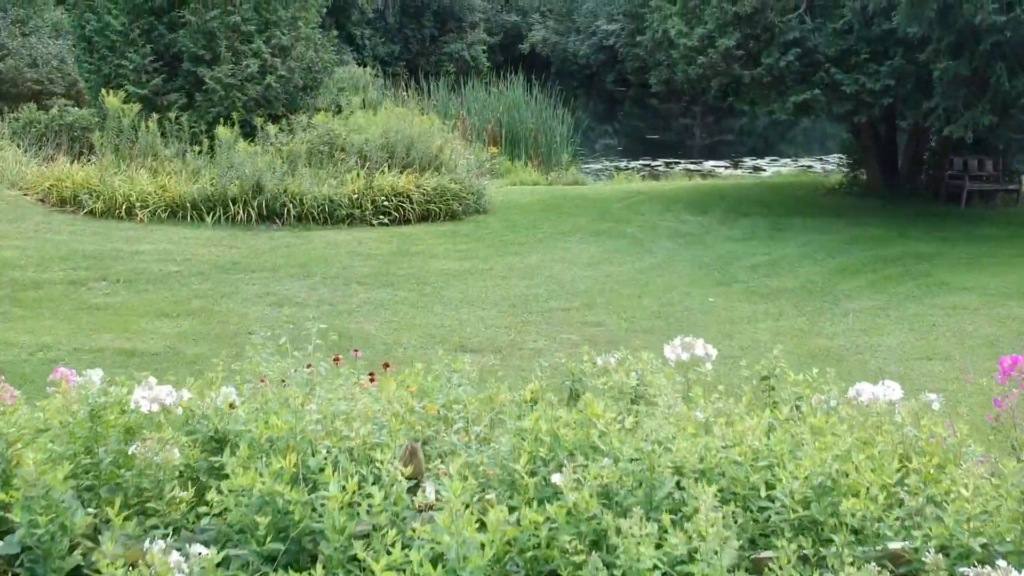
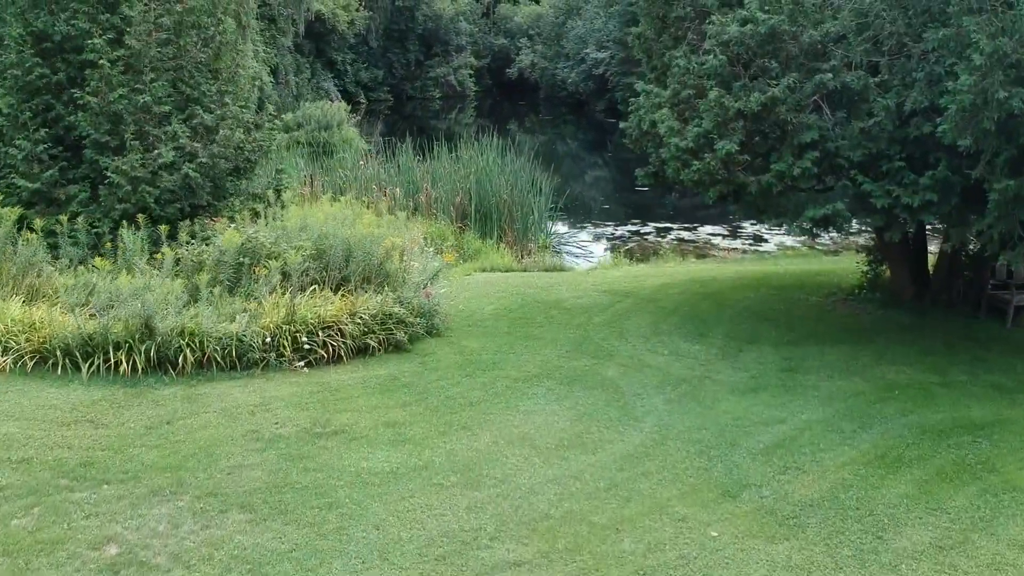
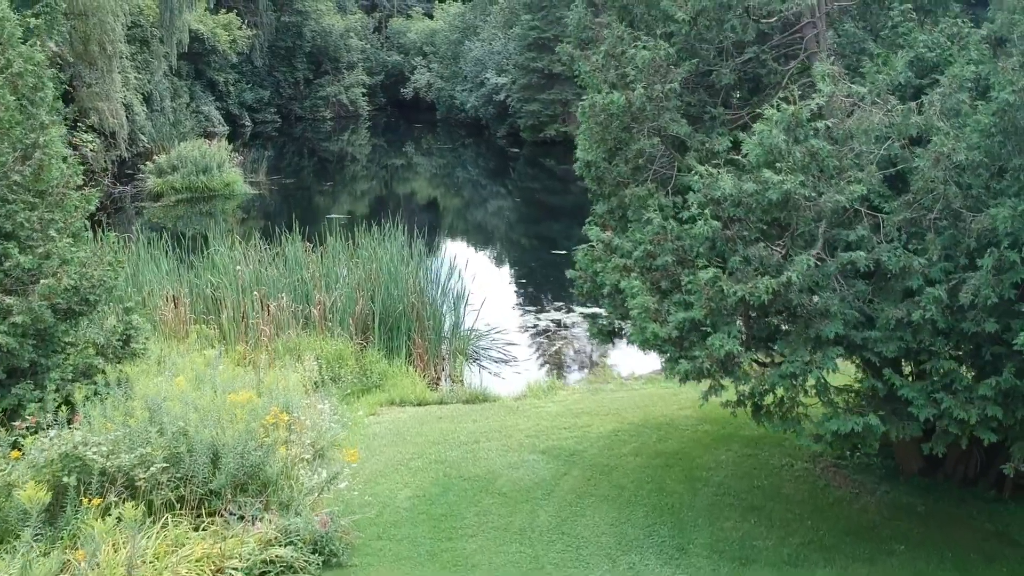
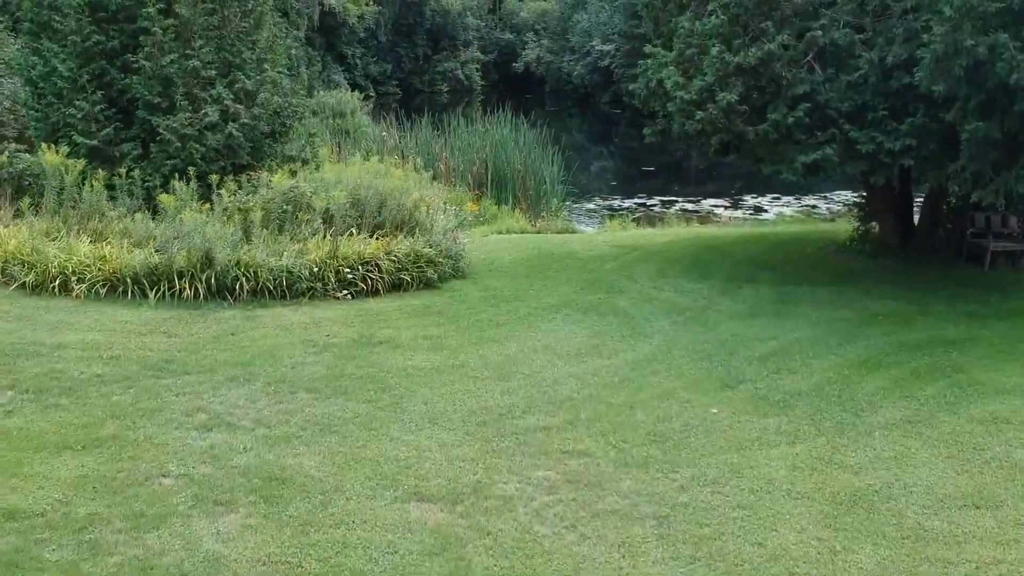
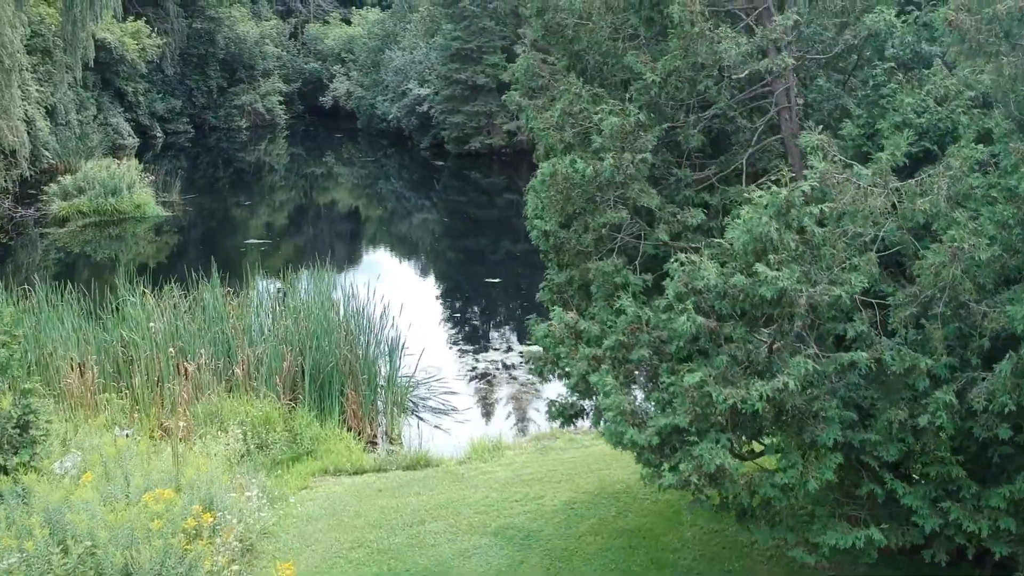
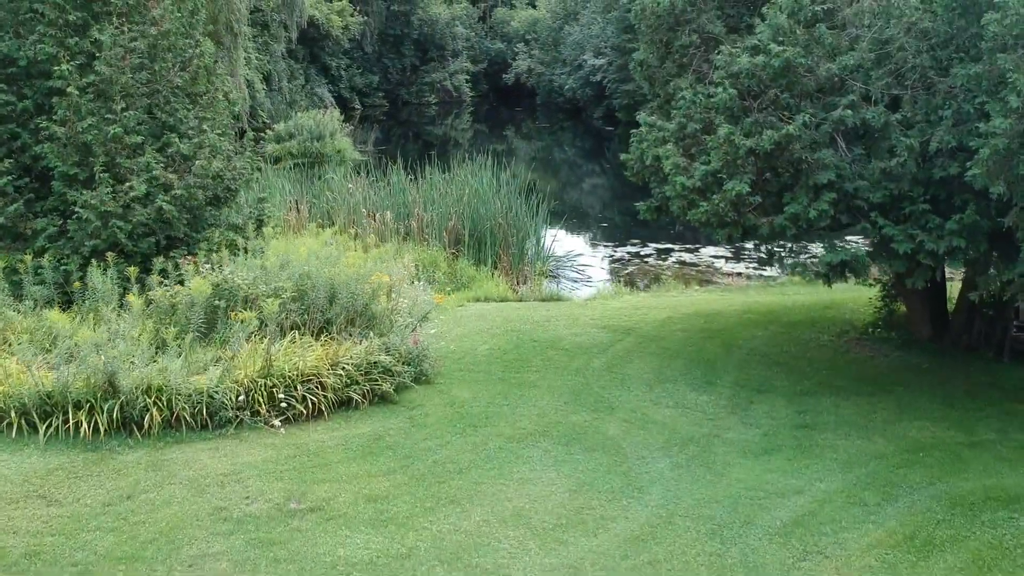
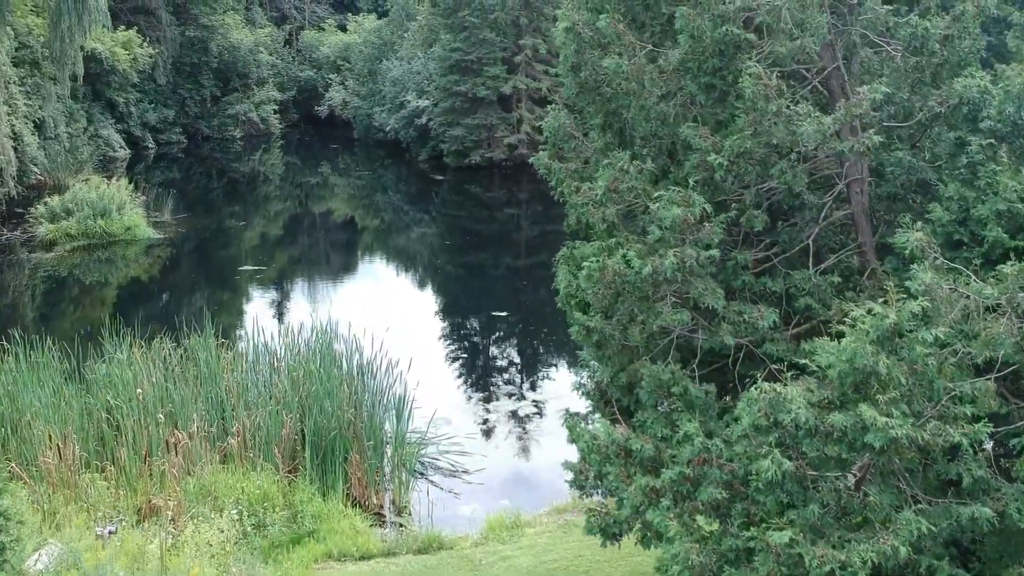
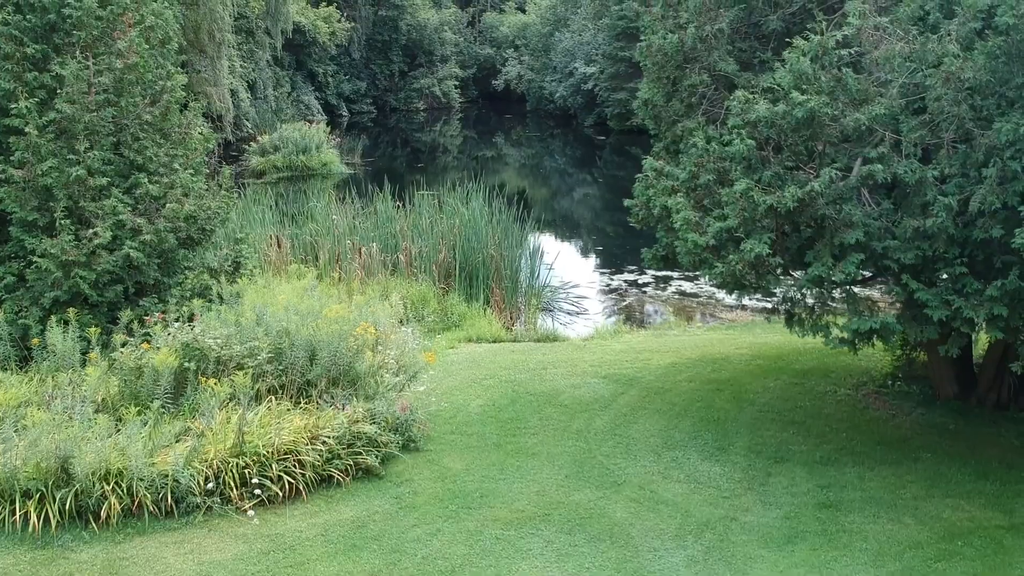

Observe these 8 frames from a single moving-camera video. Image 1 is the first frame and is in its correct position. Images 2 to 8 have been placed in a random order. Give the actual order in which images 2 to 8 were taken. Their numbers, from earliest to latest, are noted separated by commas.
4, 2, 6, 8, 3, 5, 7
